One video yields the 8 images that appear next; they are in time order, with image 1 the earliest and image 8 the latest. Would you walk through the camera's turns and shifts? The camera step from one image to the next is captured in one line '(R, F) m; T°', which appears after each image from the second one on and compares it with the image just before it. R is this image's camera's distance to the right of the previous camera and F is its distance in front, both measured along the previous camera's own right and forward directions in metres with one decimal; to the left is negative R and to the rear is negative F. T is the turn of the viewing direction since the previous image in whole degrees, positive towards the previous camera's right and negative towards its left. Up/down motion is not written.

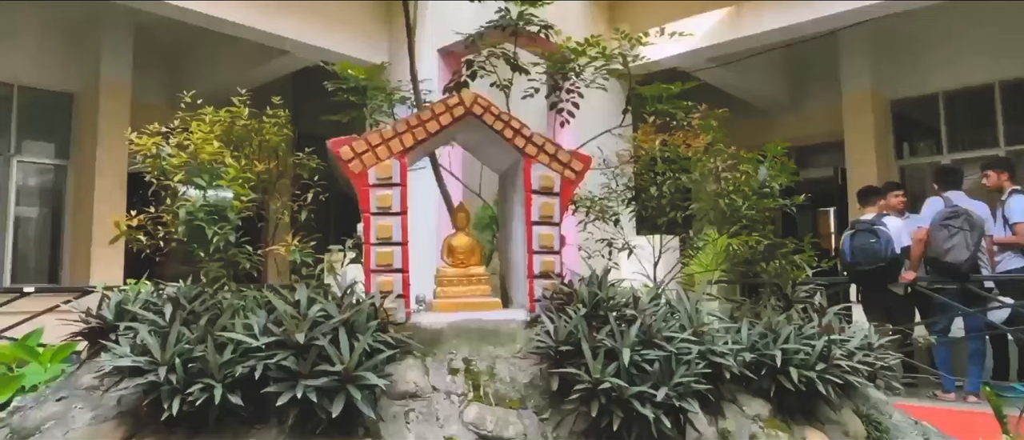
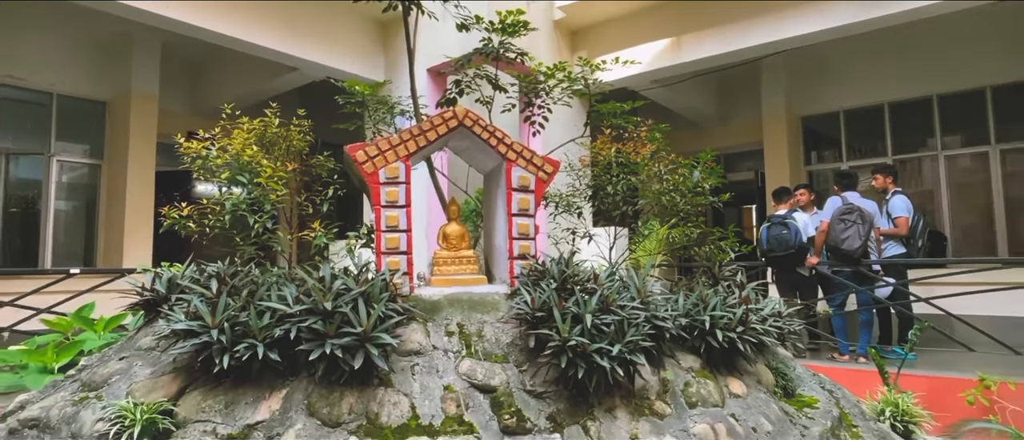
(-0.1, -0.5) m; +4°
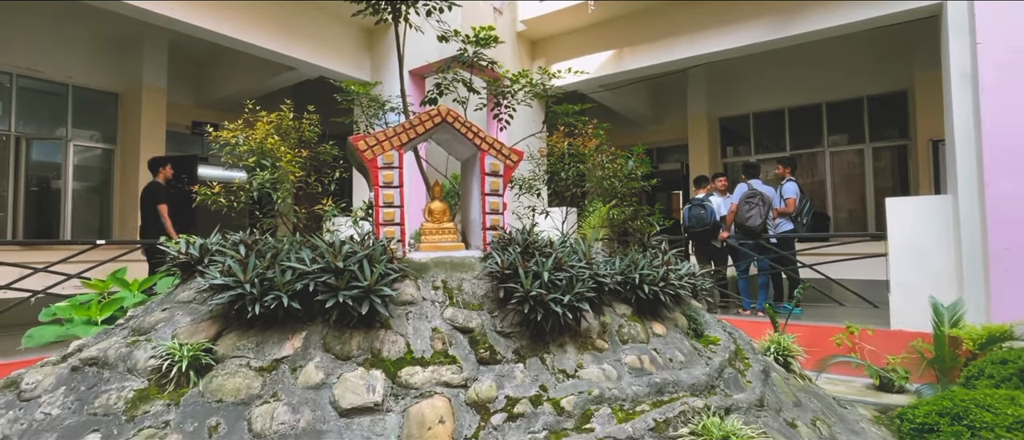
(-0.1, -0.7) m; +5°
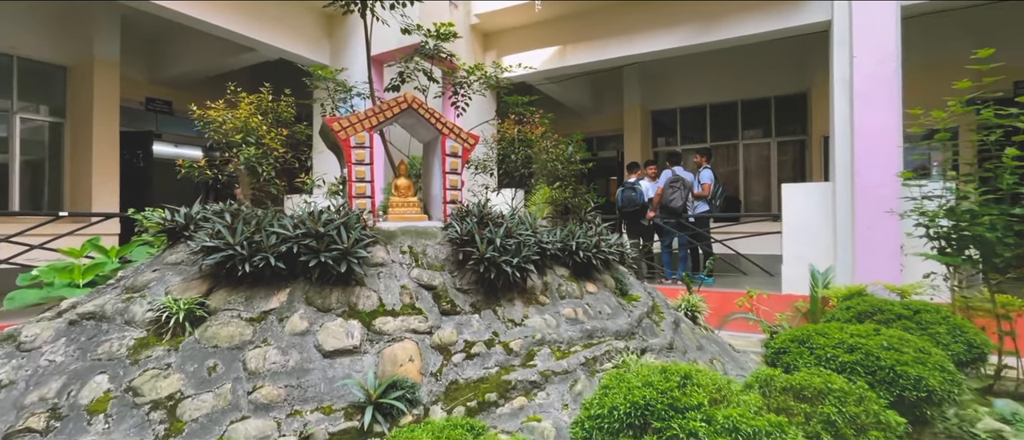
(-0.1, -0.6) m; +6°
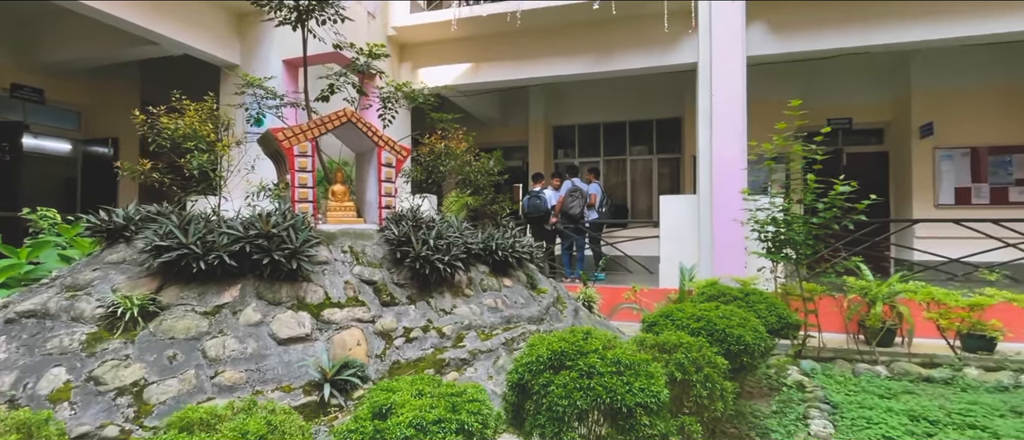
(-0.3, -0.7) m; +12°
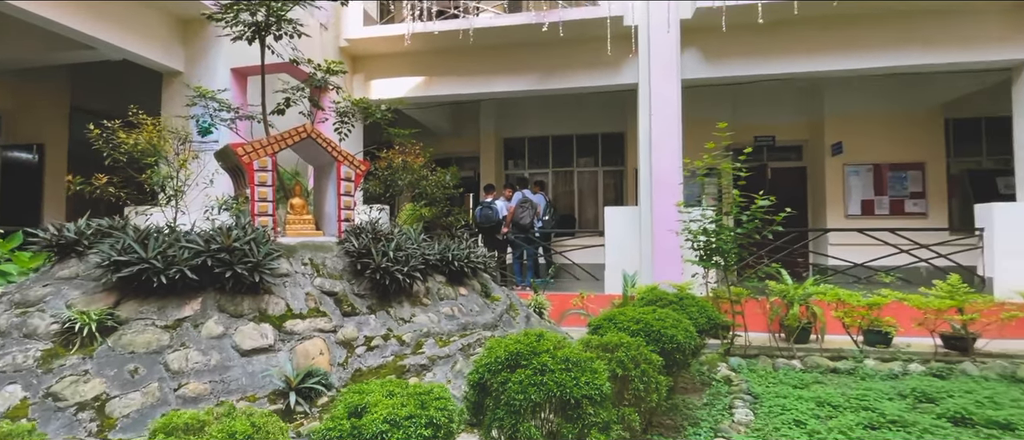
(-0.1, -0.3) m; +6°
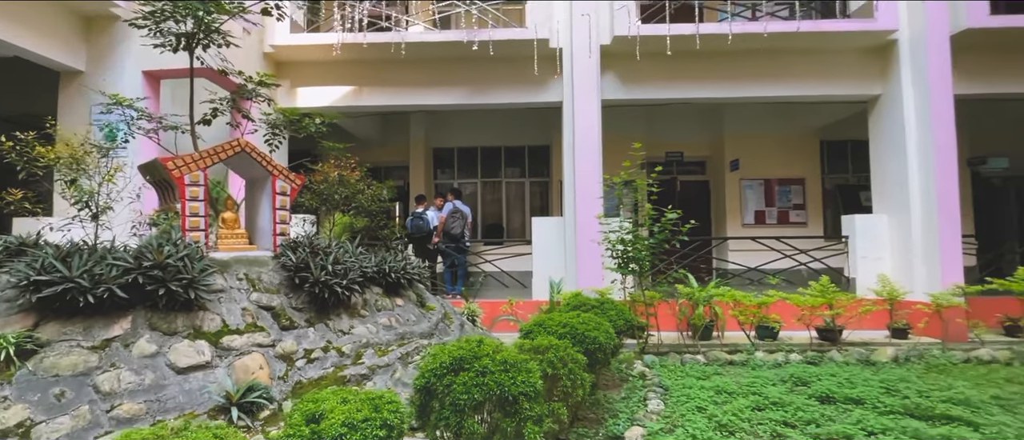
(-0.1, -0.3) m; +9°
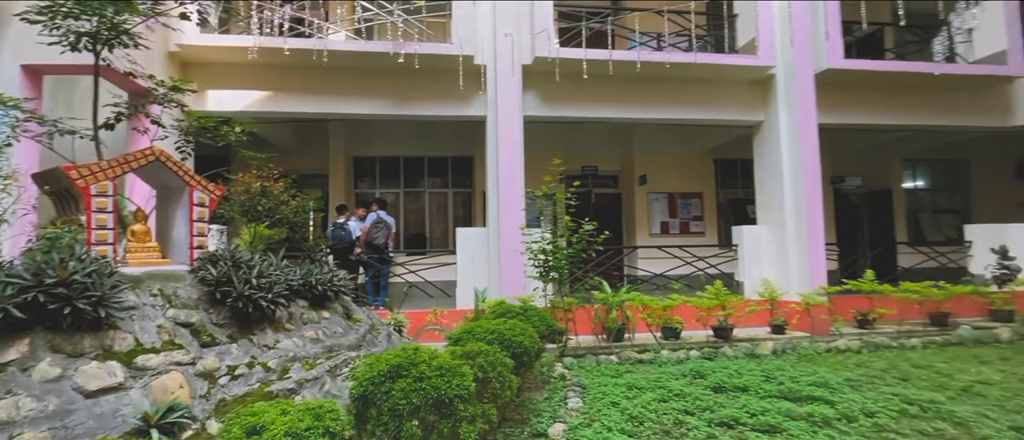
(-0.1, -0.3) m; +10°
